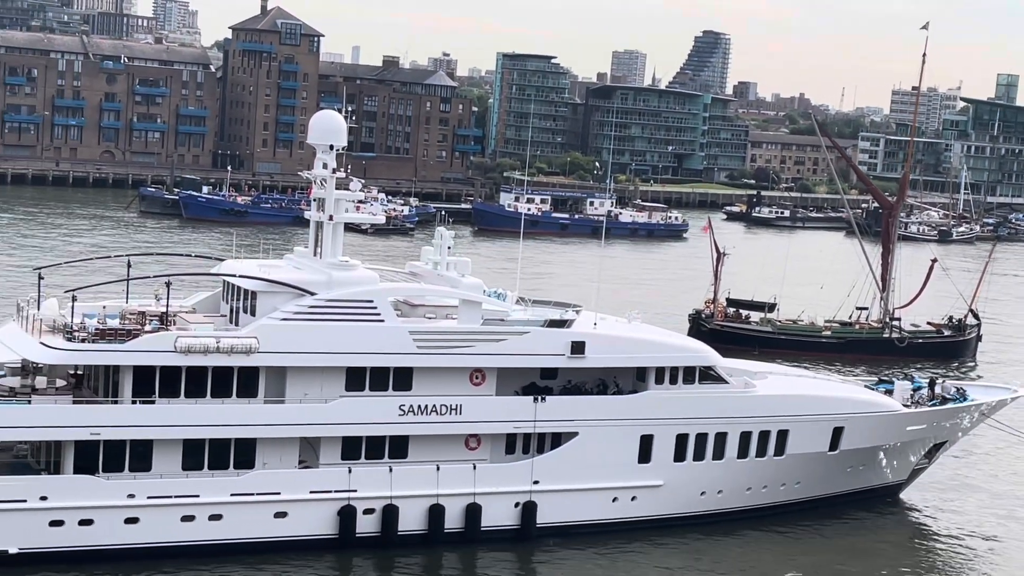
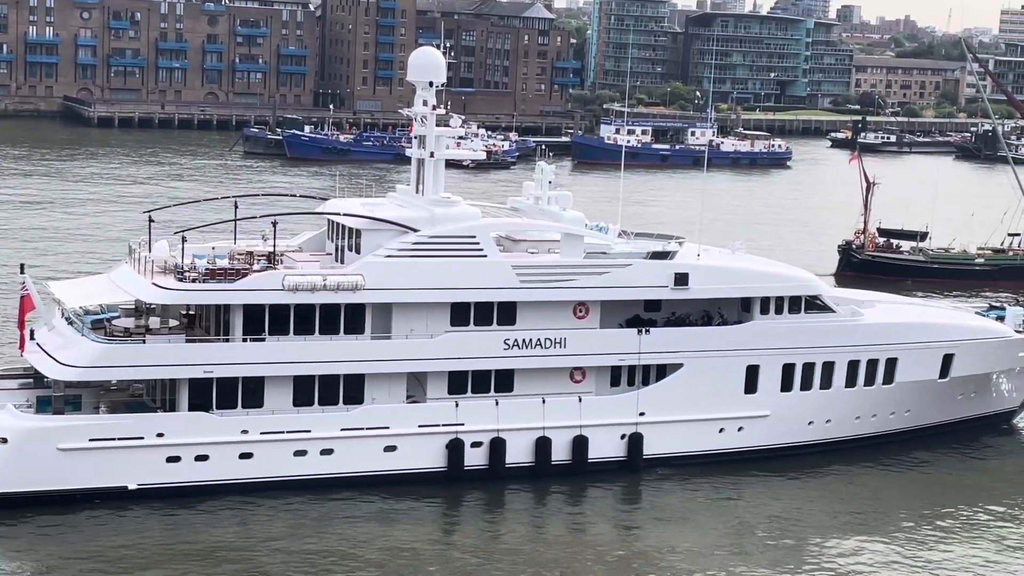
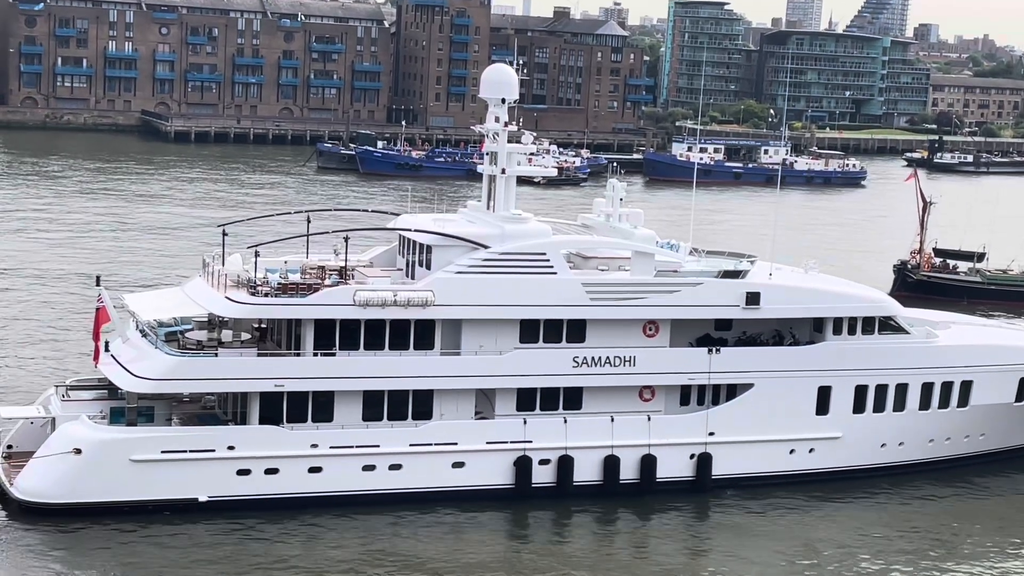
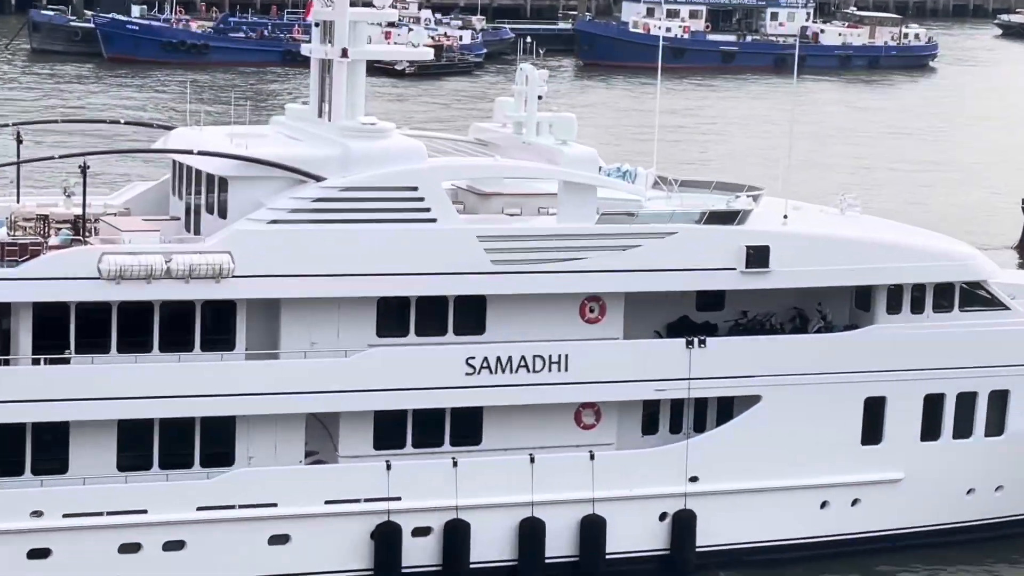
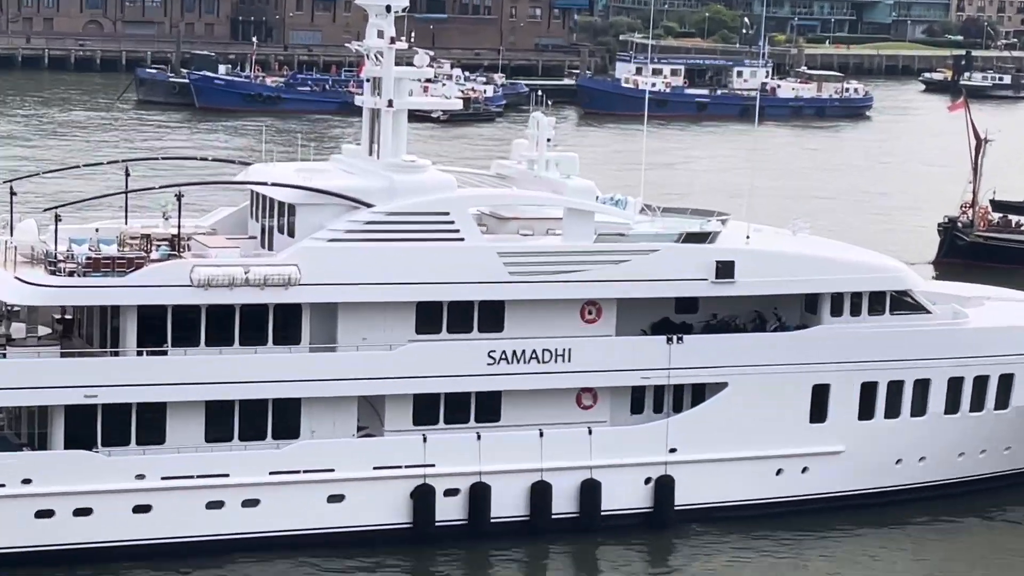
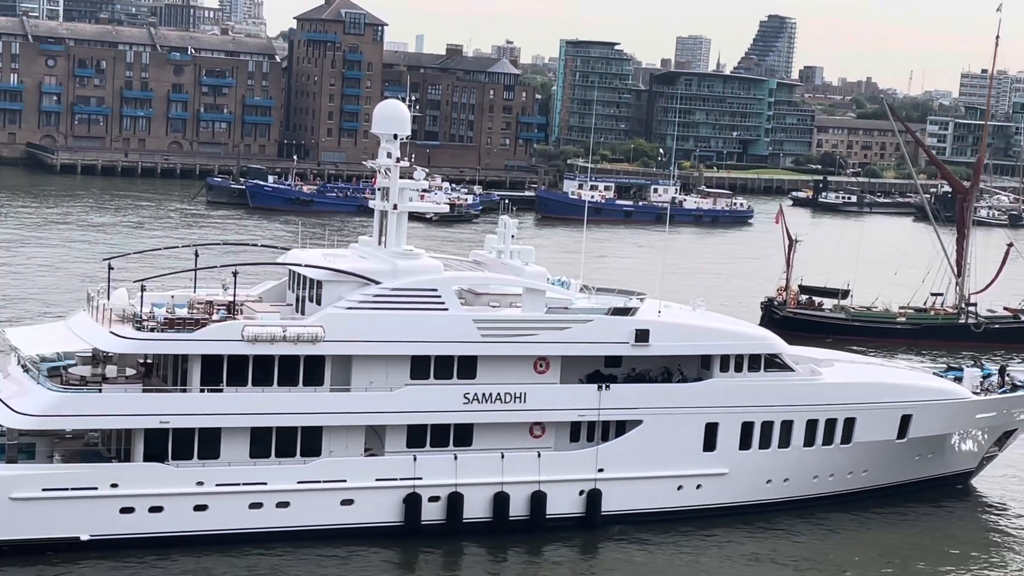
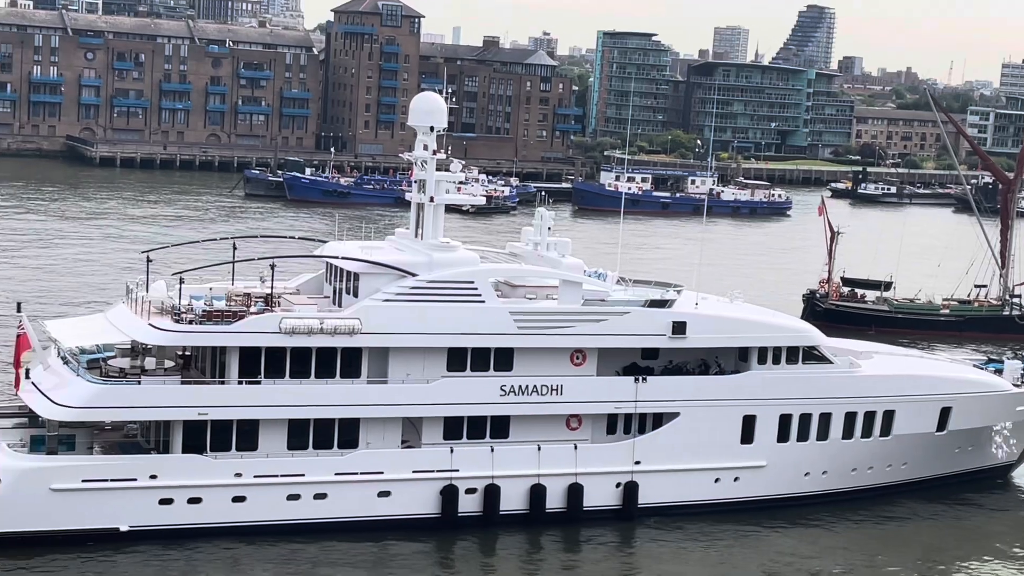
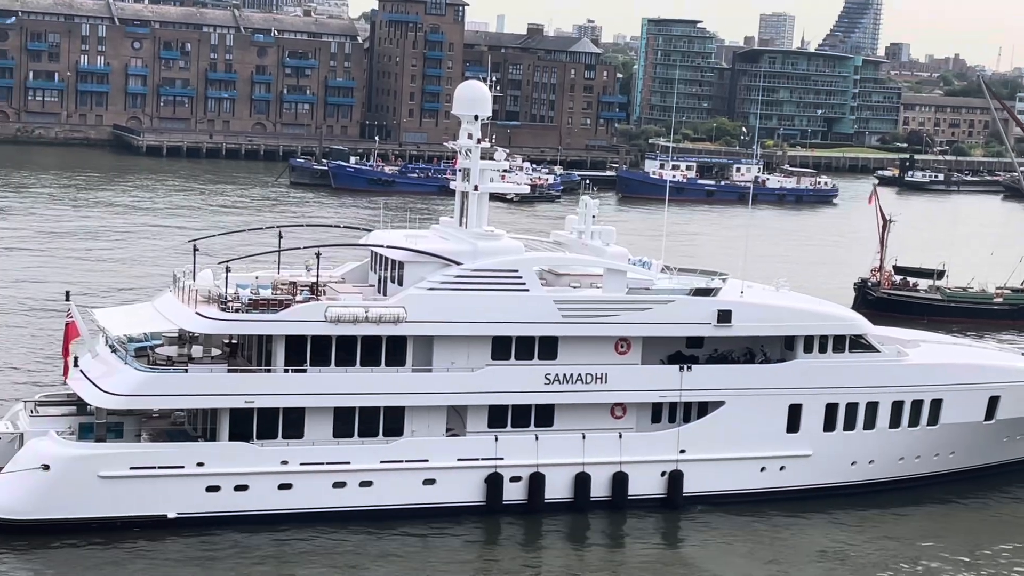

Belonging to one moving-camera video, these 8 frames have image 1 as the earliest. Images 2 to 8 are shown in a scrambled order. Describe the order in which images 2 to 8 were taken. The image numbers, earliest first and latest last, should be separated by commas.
6, 7, 8, 3, 2, 5, 4
